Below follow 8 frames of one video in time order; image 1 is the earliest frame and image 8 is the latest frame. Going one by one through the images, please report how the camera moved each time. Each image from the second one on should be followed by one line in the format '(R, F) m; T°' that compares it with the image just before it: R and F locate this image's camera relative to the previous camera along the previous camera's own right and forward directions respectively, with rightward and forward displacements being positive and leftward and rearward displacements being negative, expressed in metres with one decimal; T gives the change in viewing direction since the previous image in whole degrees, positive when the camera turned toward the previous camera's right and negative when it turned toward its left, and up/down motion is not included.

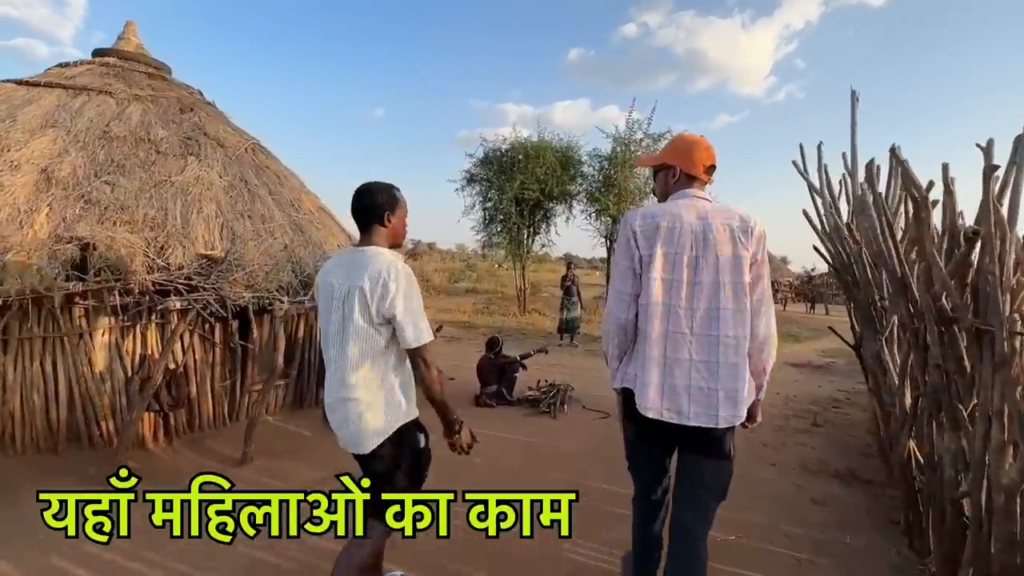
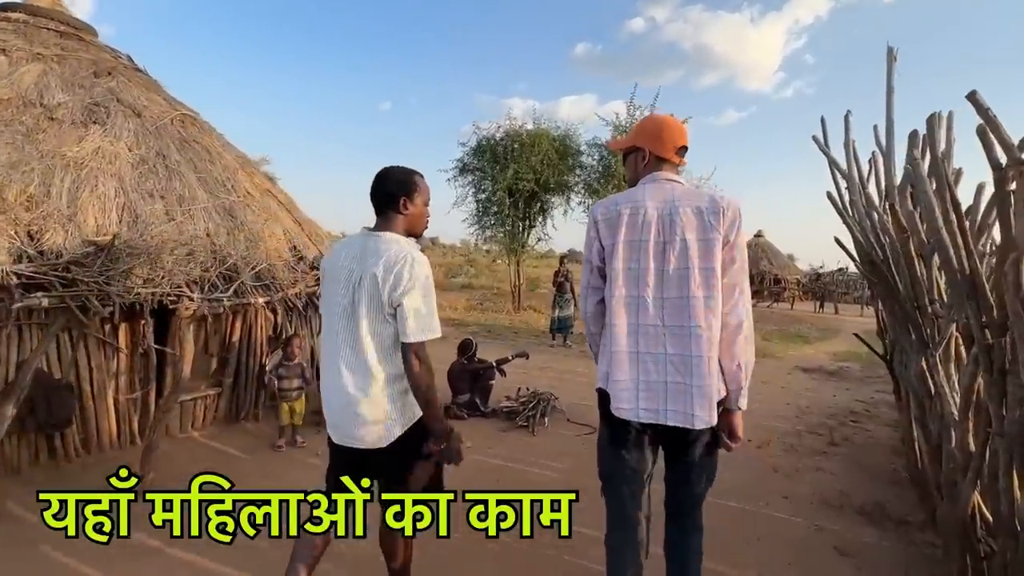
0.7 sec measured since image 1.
(+0.3, +0.8) m; 0°
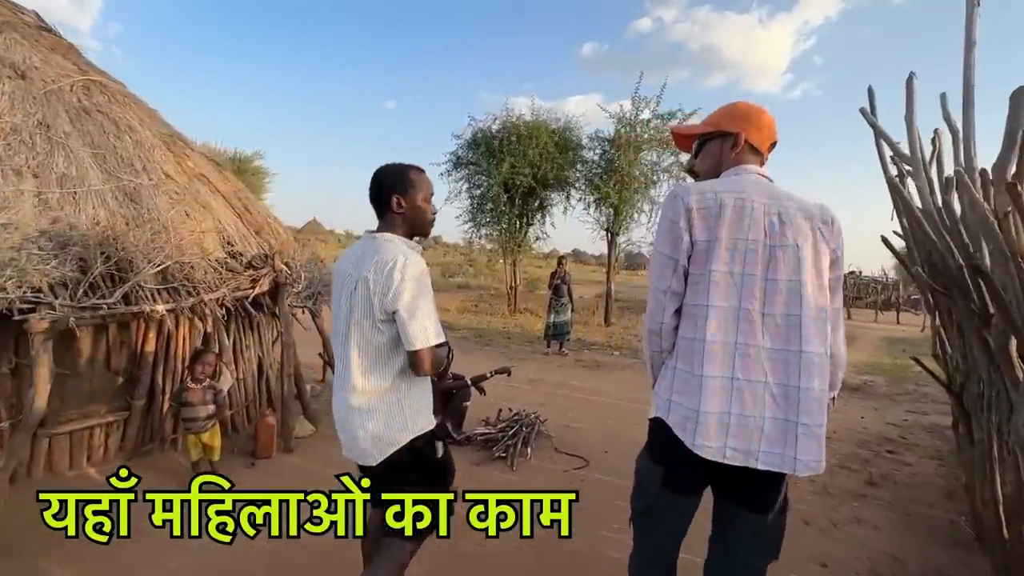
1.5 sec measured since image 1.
(+0.2, +0.9) m; 0°
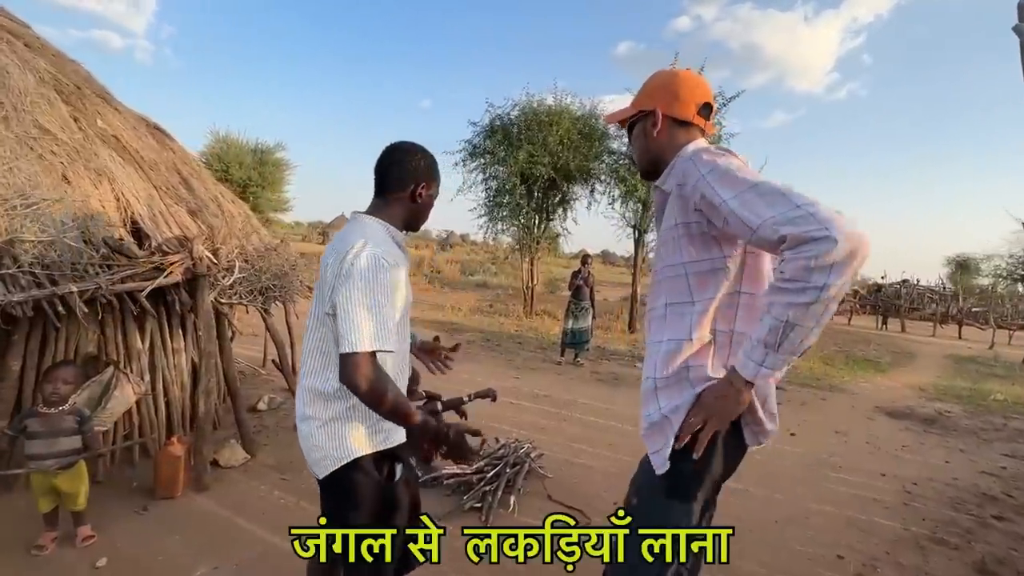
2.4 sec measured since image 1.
(+0.3, +1.2) m; -3°
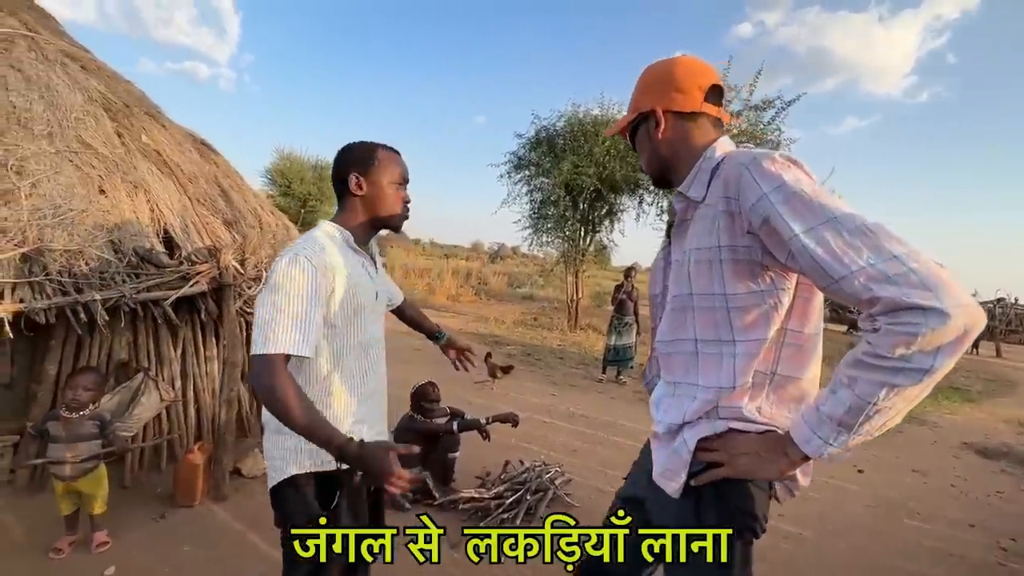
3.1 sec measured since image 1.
(+0.2, +0.2) m; -5°
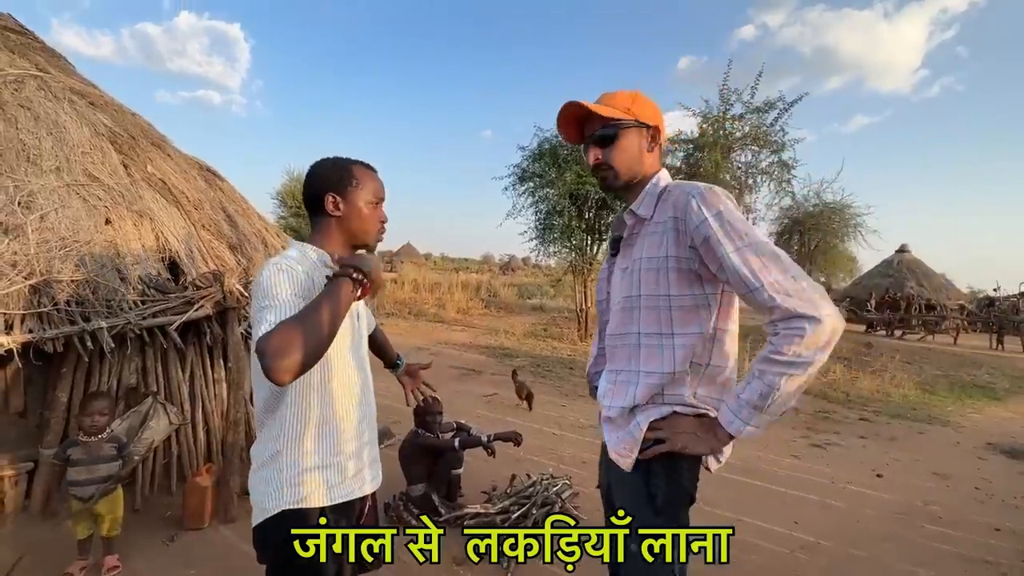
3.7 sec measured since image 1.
(+0.1, 0.0) m; -1°
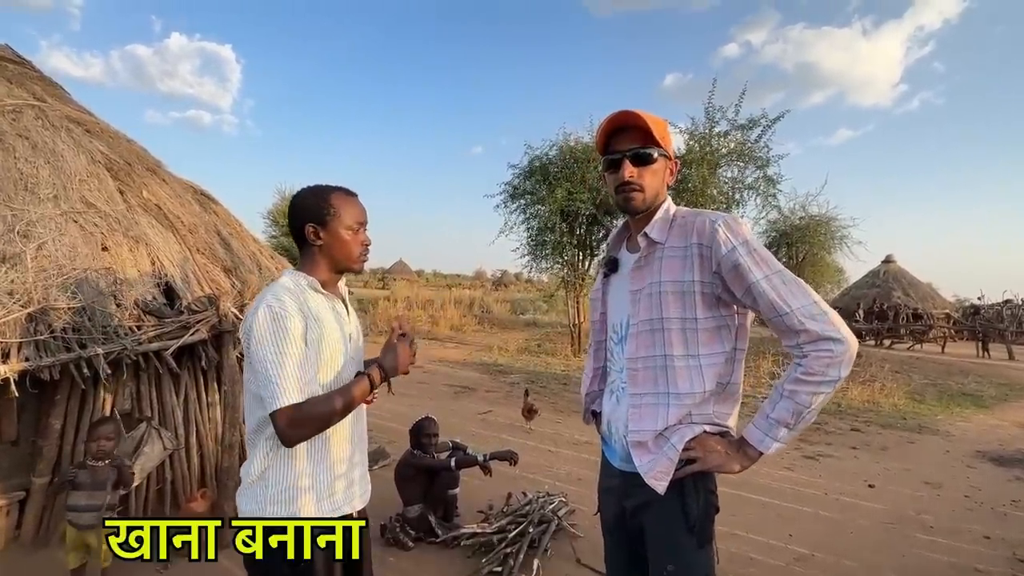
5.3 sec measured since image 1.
(0.0, -0.1) m; +1°
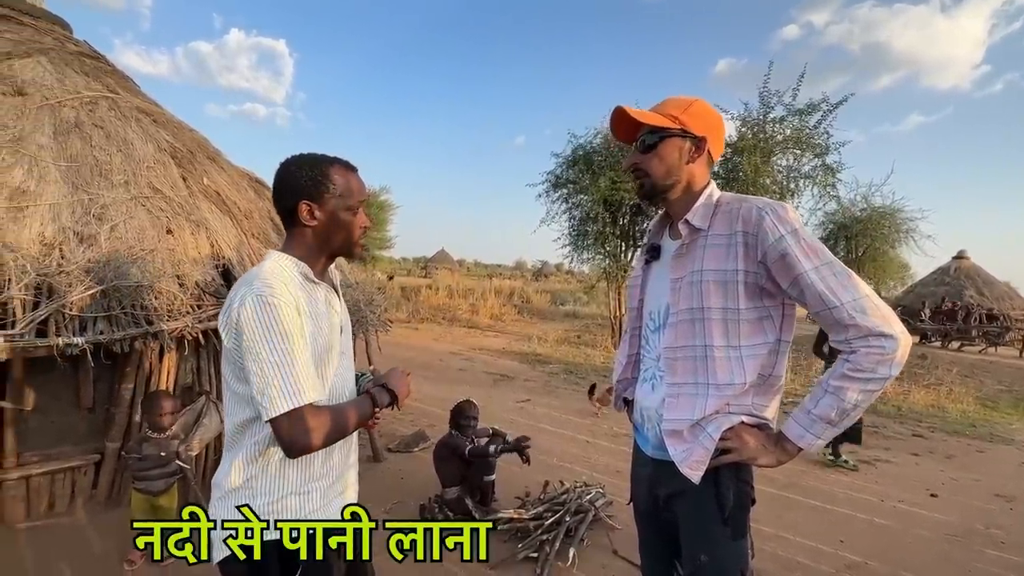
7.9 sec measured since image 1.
(0.0, 0.0) m; -4°
